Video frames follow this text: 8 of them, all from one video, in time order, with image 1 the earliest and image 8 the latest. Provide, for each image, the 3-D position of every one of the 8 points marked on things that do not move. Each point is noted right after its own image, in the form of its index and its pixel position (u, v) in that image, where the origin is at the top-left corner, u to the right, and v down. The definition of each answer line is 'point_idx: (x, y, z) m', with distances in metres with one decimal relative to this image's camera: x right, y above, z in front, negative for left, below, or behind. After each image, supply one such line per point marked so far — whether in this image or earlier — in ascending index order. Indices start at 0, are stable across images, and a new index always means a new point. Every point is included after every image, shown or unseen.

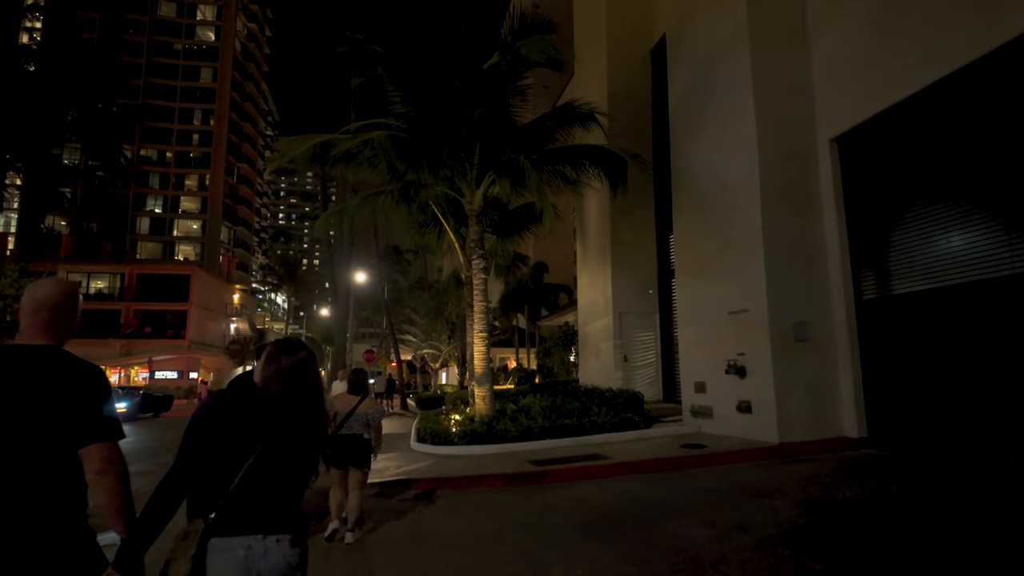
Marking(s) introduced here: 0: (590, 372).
0: (+2.2, -2.4, +17.1) m
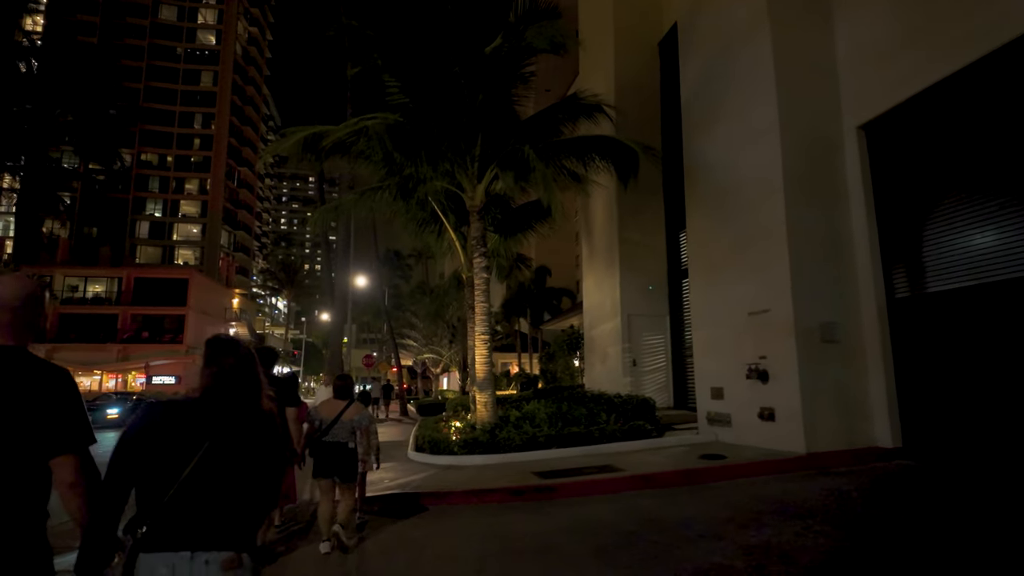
0: (+2.3, -2.5, +16.4) m
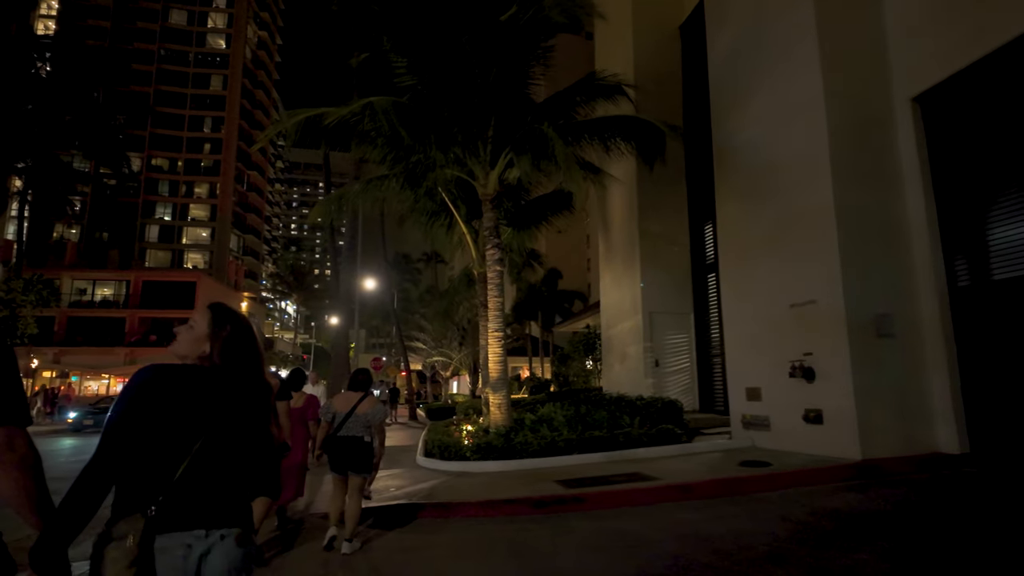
0: (+2.7, -2.4, +15.5) m
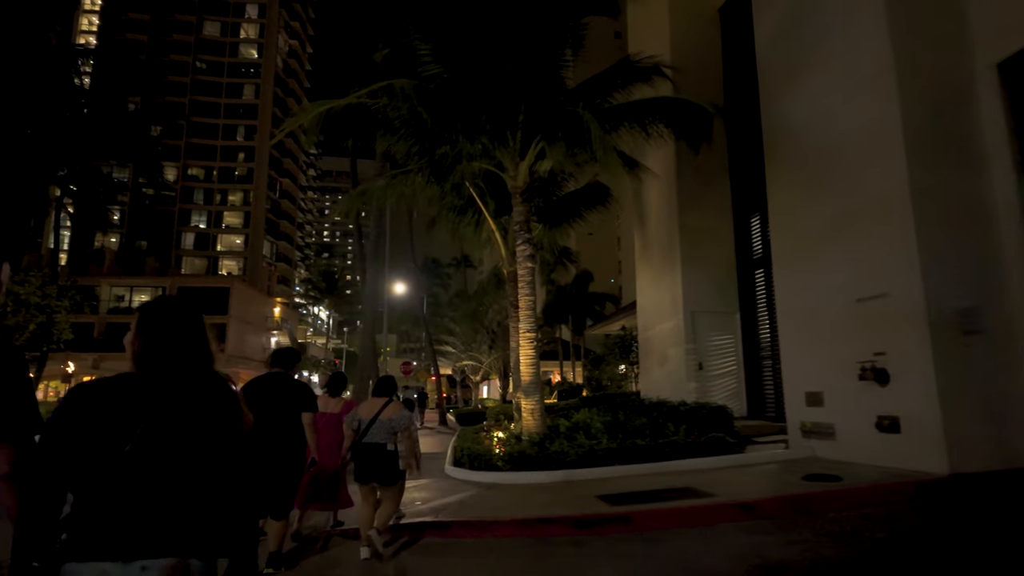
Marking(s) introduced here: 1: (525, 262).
0: (+3.5, -2.3, +14.6) m
1: (+0.2, +0.5, +10.8) m
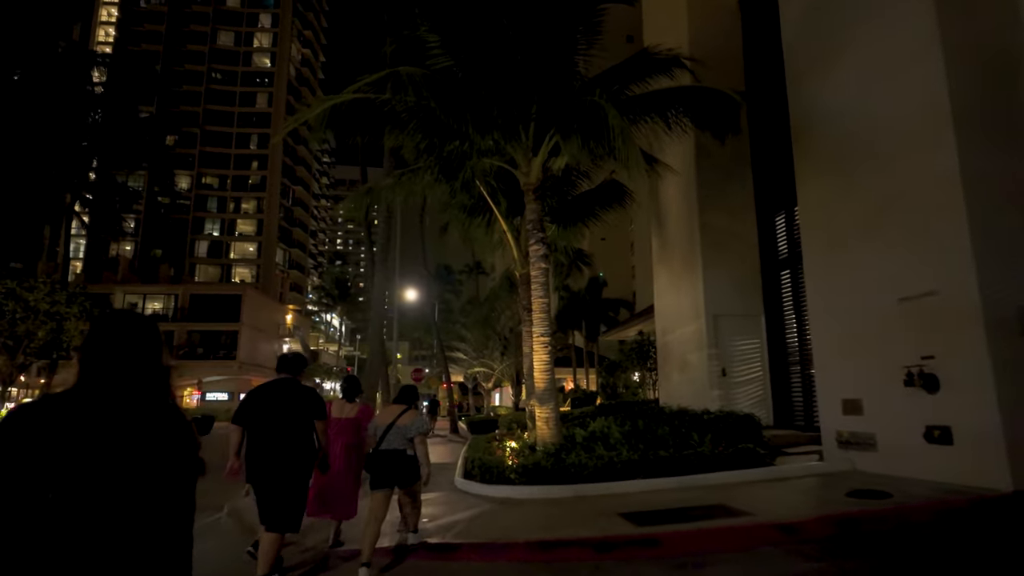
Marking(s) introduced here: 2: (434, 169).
0: (+3.8, -2.4, +14.0) m
1: (+0.5, +0.4, +10.2) m
2: (-1.5, +2.3, +11.6) m
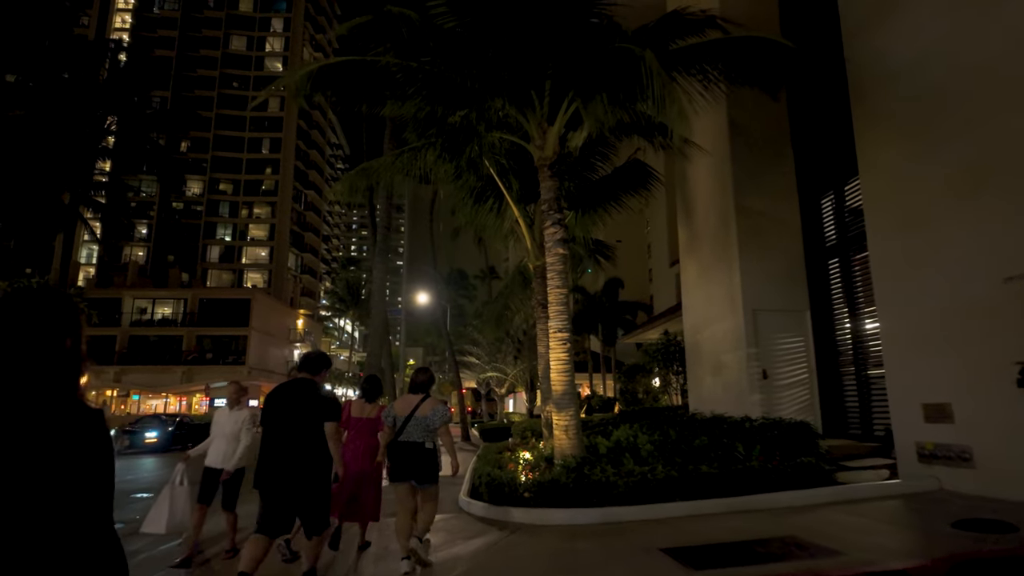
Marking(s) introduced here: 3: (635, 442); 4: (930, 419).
0: (+4.1, -2.3, +12.6) m
1: (+0.7, +0.6, +9.0) m
2: (-1.3, +2.5, +10.3) m
3: (+1.8, -2.3, +8.7) m
4: (+4.7, -1.5, +6.7) m
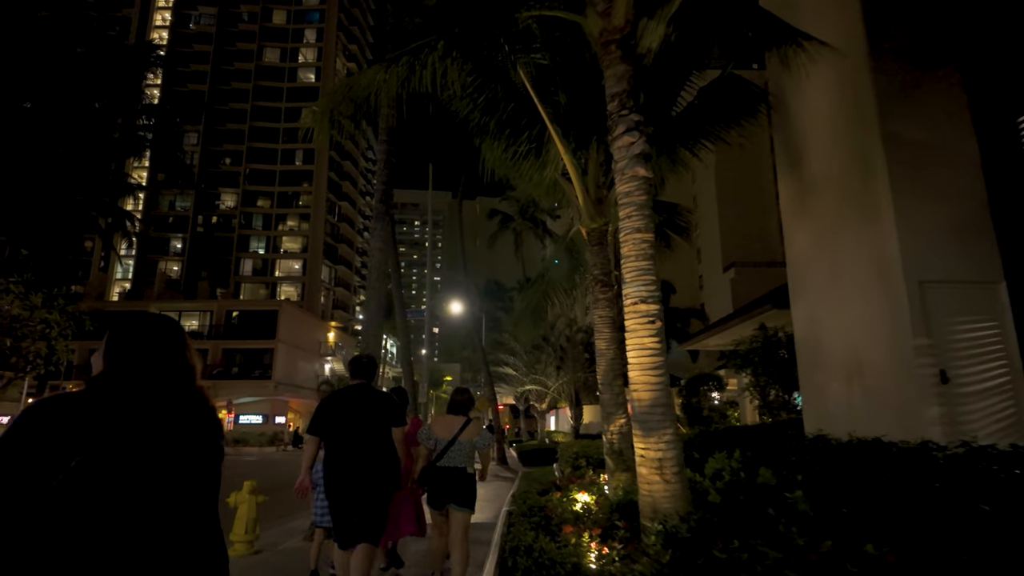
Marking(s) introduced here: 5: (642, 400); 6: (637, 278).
0: (+4.8, -1.8, +8.9) m
1: (+1.1, +1.1, +5.6) m
2: (-0.8, +2.9, +7.2) m
3: (+2.3, -1.7, +5.1) m
4: (+5.1, -0.9, +3.0) m
5: (+1.1, -0.9, +5.1) m
6: (+1.2, +0.1, +5.4) m
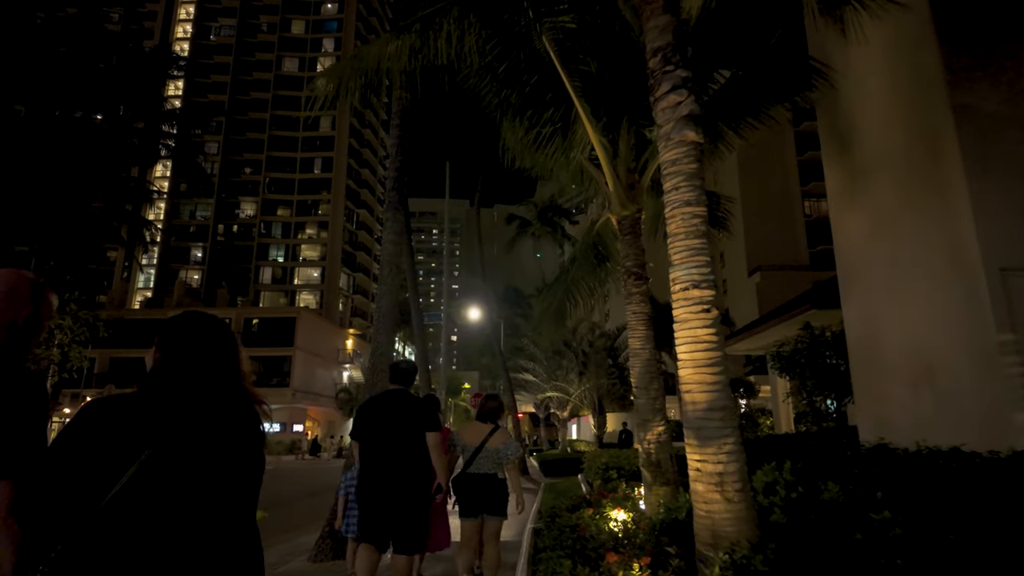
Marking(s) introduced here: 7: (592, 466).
0: (+5.2, -1.7, +8.0) m
1: (+1.4, +1.2, +4.8) m
2: (-0.5, +3.0, +6.5) m
3: (+2.5, -1.6, +4.3) m
4: (+5.2, -0.7, +2.1) m
5: (+1.3, -0.8, +4.3) m
6: (+1.4, +0.2, +4.6) m
7: (+1.5, -3.0, +10.4) m
